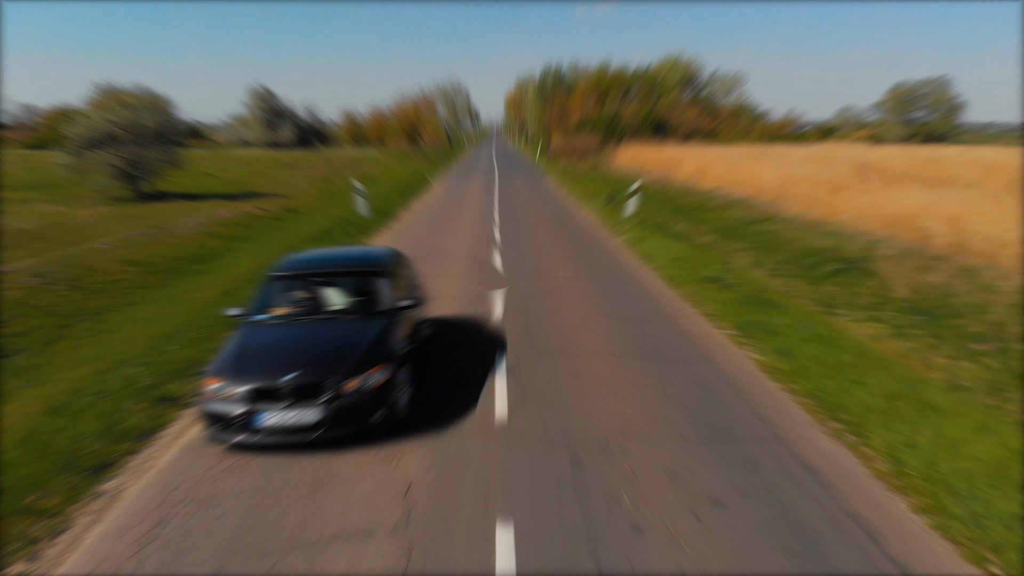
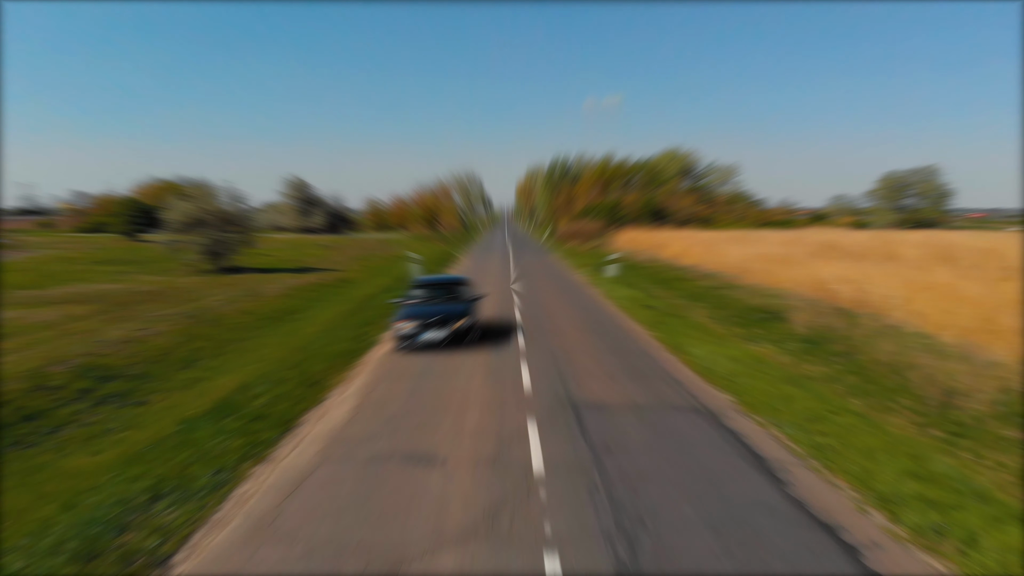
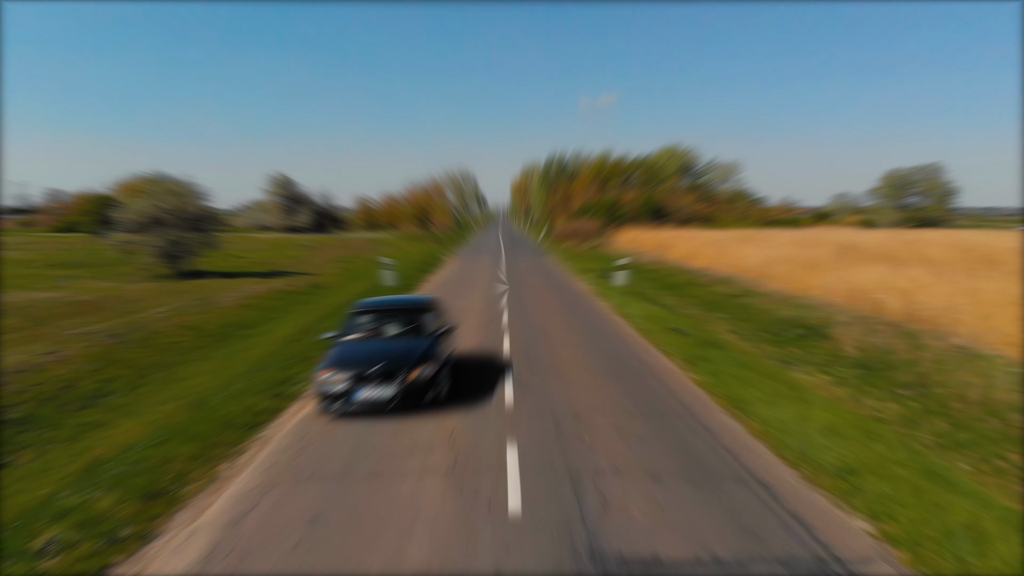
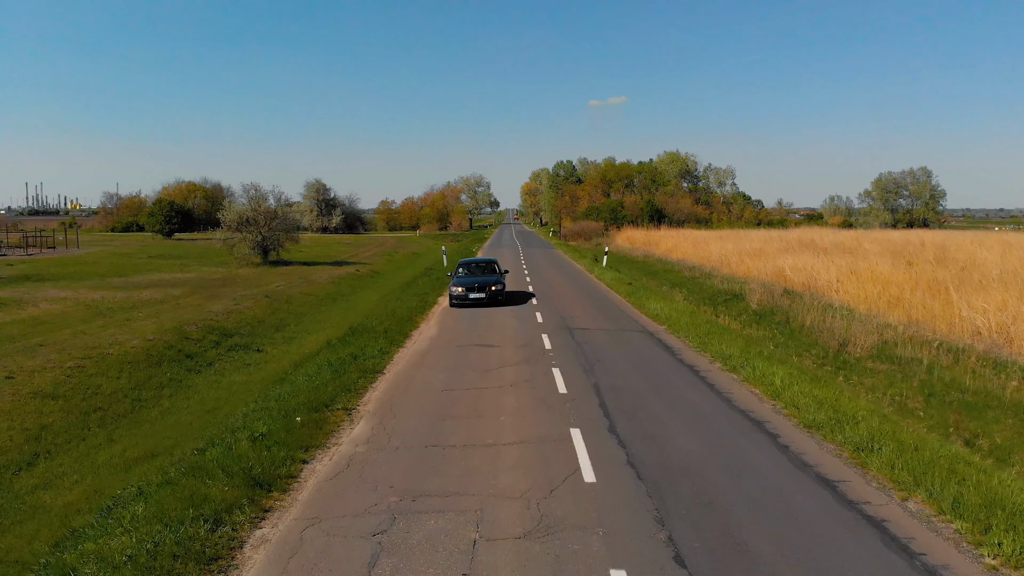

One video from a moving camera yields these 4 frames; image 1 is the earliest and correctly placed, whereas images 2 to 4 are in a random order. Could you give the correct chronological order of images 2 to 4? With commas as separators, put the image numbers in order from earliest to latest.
3, 2, 4
